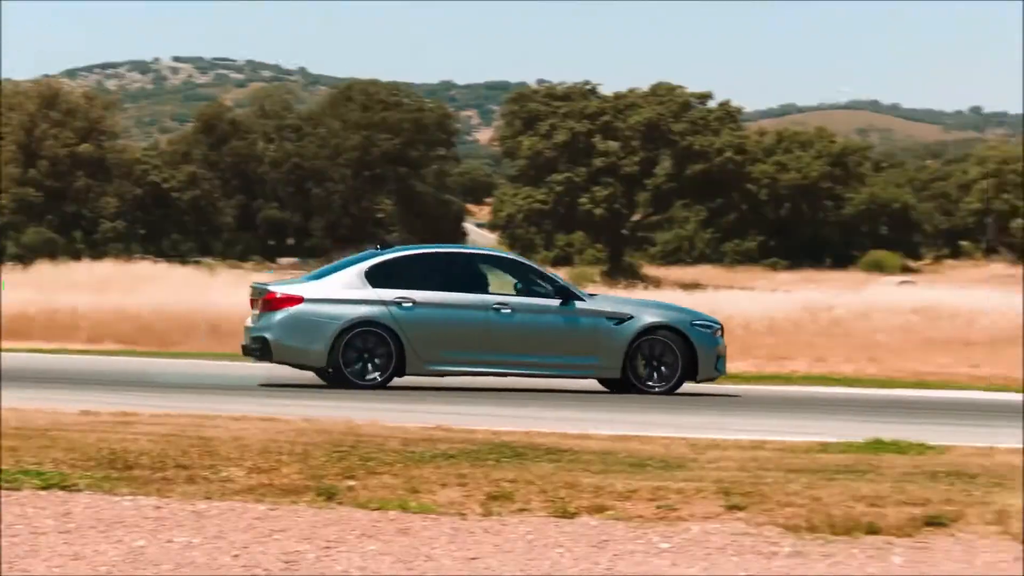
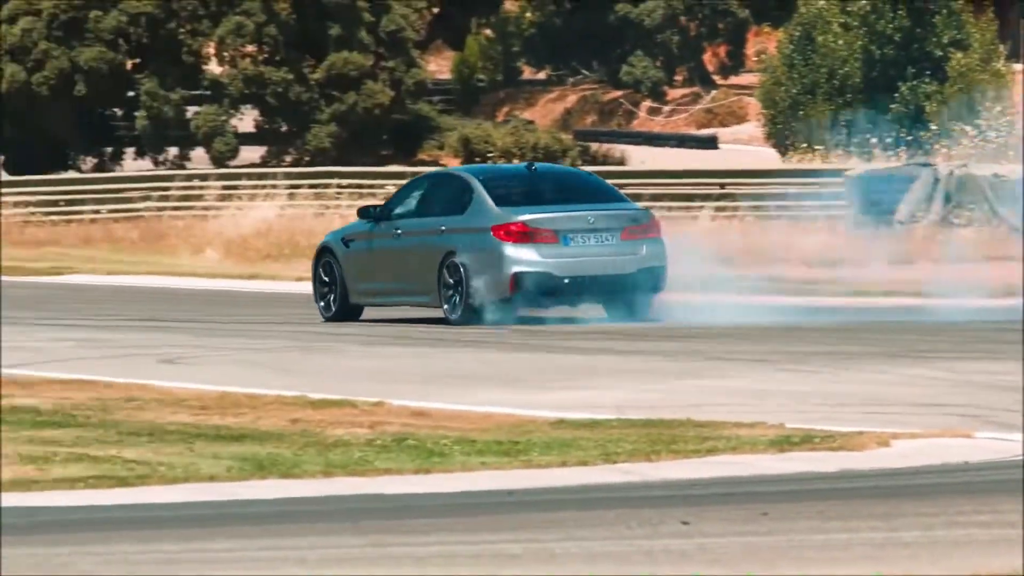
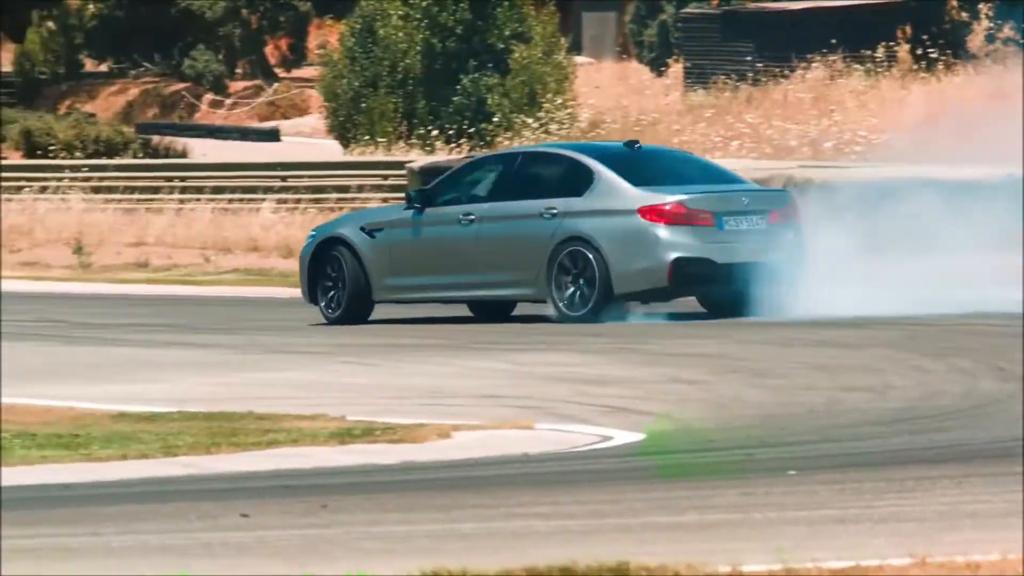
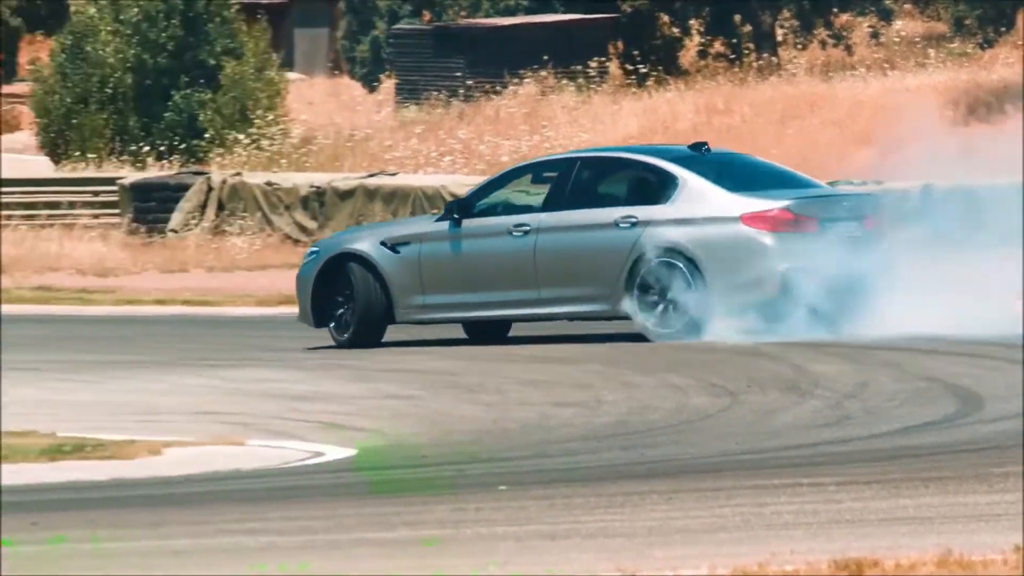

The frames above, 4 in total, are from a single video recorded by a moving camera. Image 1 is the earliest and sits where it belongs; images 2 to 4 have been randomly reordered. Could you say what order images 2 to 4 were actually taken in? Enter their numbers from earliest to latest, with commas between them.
4, 3, 2
